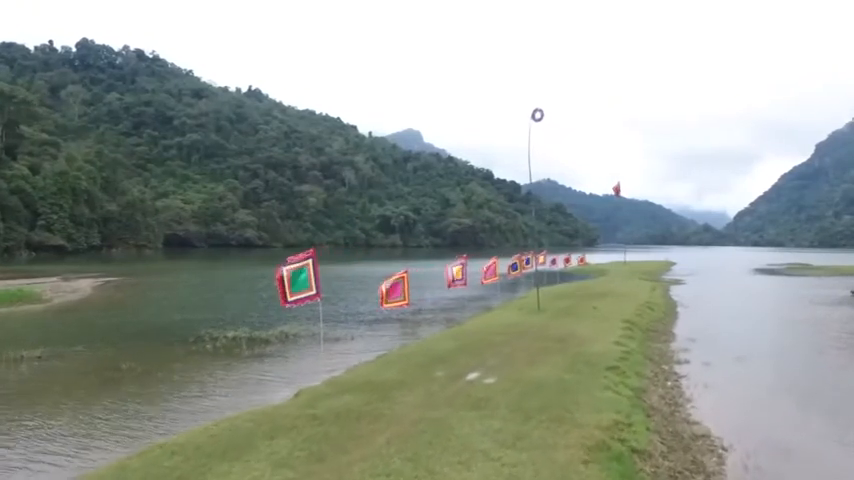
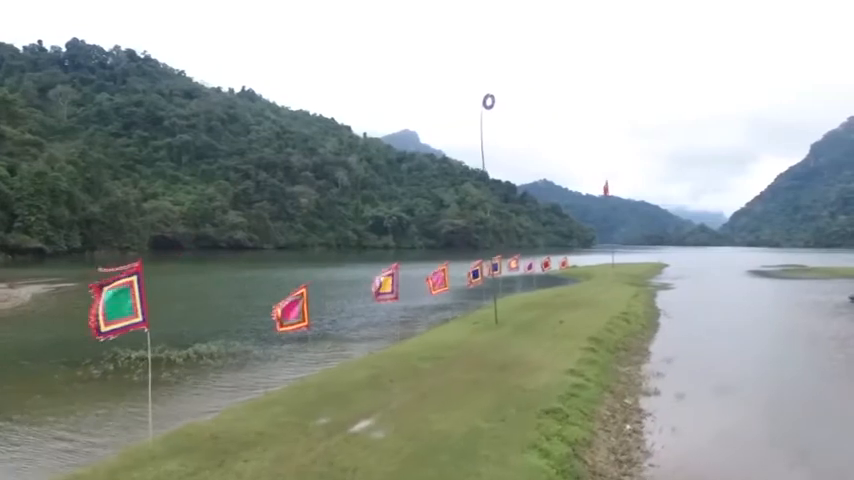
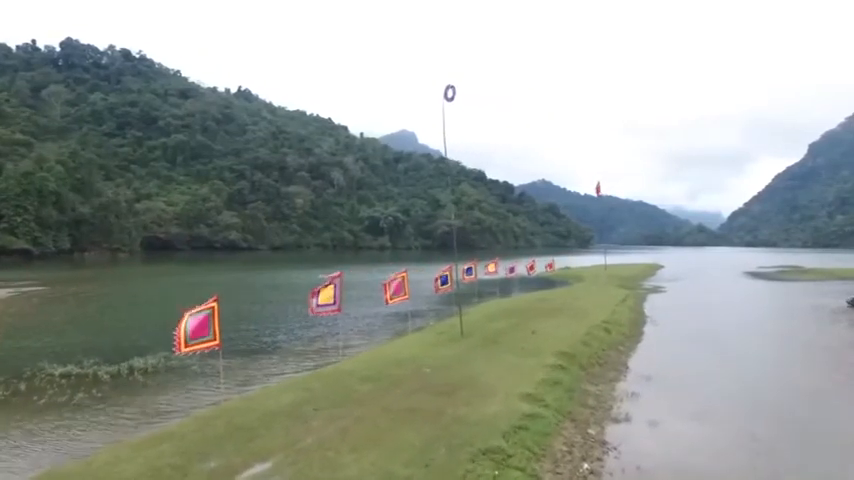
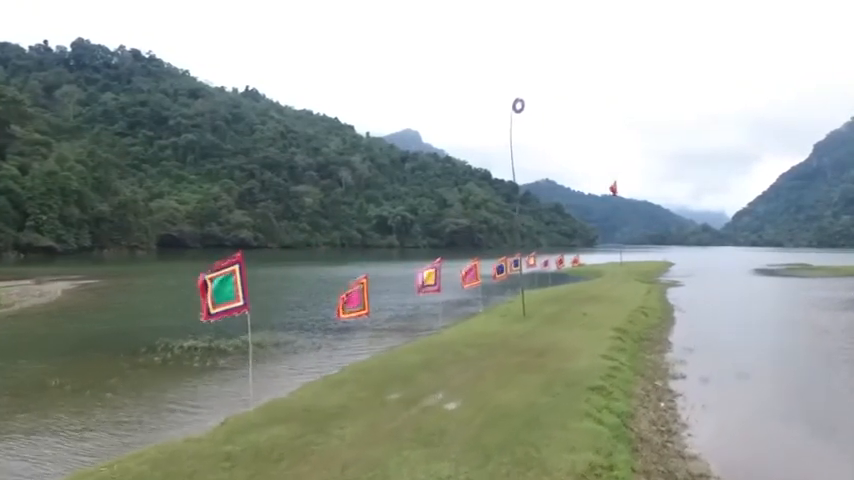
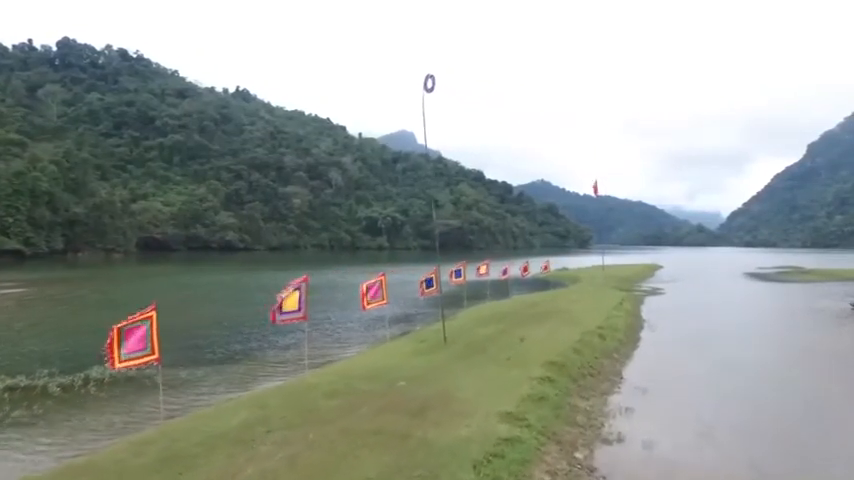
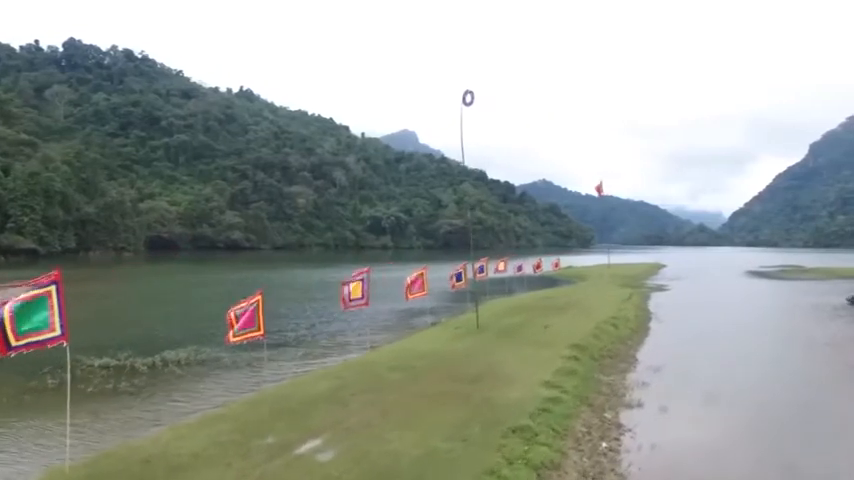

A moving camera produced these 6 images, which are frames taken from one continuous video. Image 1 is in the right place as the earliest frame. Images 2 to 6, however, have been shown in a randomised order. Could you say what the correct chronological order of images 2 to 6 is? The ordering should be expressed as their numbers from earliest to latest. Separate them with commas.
4, 2, 6, 3, 5
